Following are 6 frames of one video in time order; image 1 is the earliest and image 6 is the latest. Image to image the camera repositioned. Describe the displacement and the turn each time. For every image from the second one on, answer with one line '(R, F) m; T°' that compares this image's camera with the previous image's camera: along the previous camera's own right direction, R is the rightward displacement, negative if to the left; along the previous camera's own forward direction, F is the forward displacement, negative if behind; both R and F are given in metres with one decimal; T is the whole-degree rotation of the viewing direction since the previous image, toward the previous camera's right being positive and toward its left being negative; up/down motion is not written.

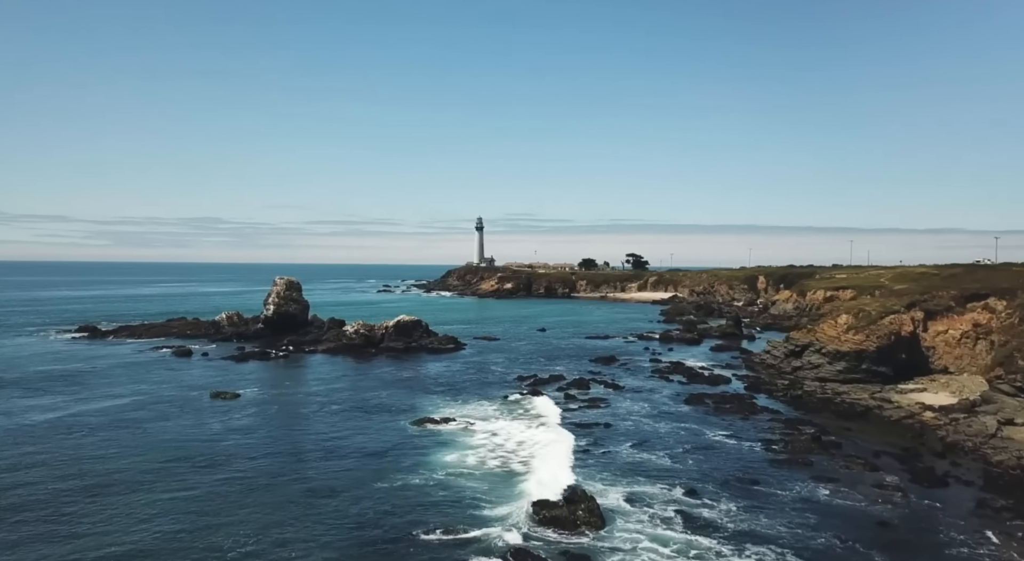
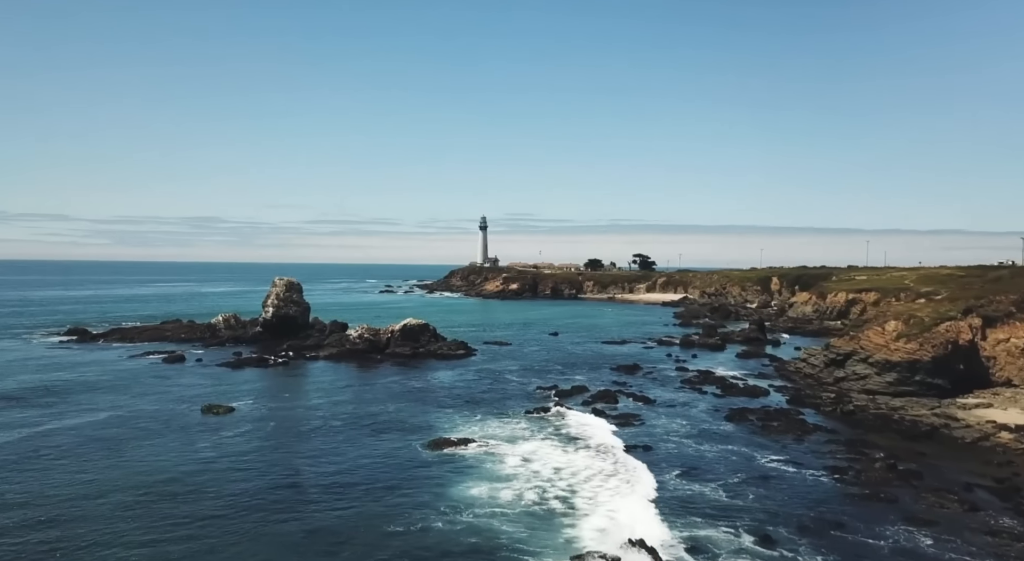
(-1.2, +3.9) m; 0°
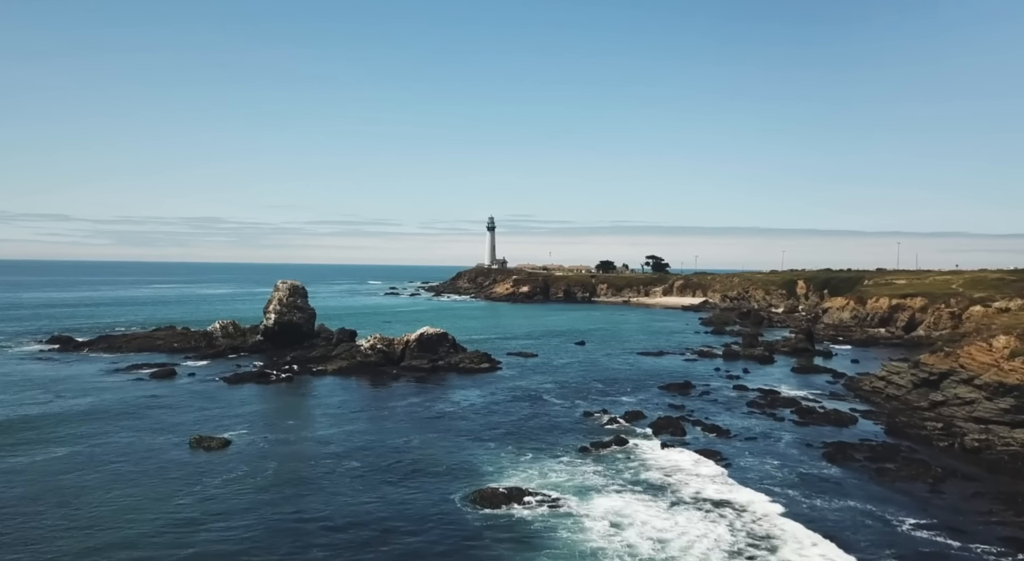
(-2.3, +6.5) m; 0°
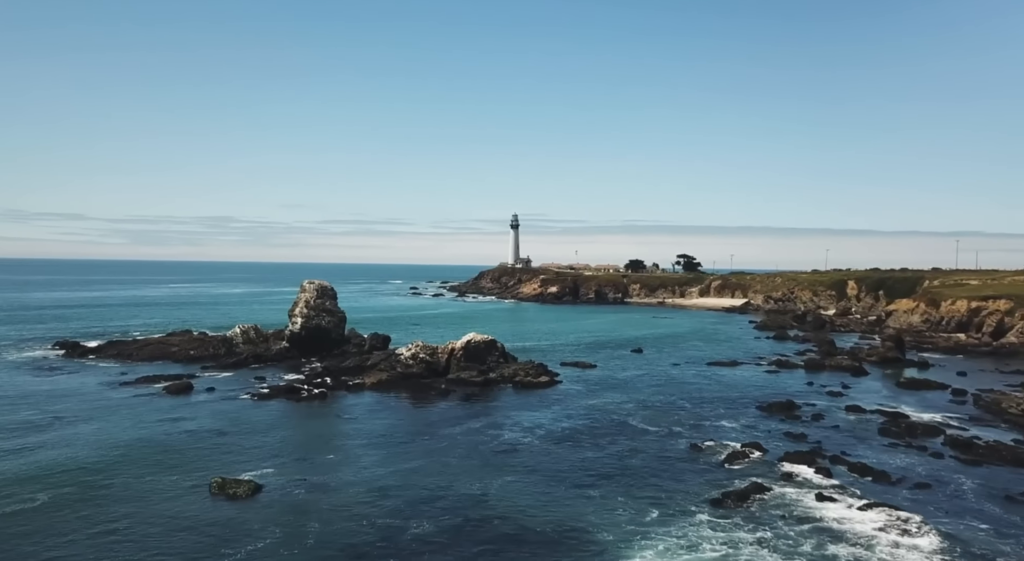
(-3.5, +7.0) m; -1°
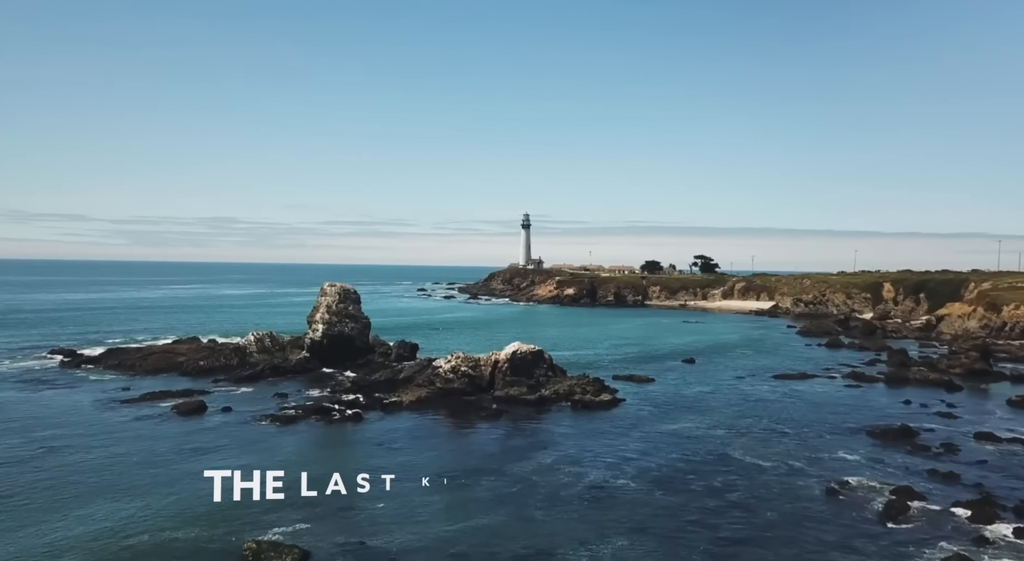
(-3.5, +6.0) m; 0°
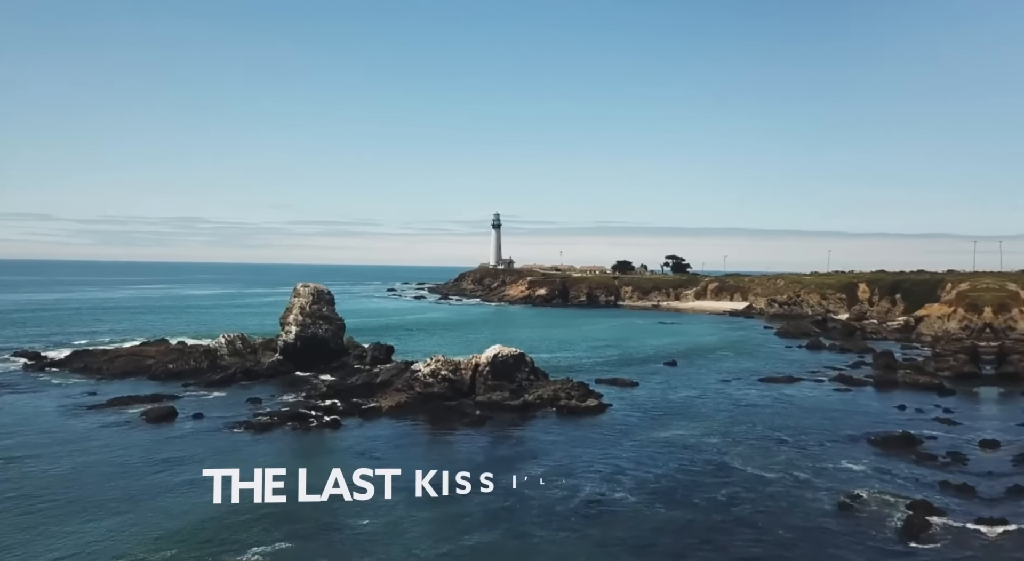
(-0.7, +2.0) m; +2°
